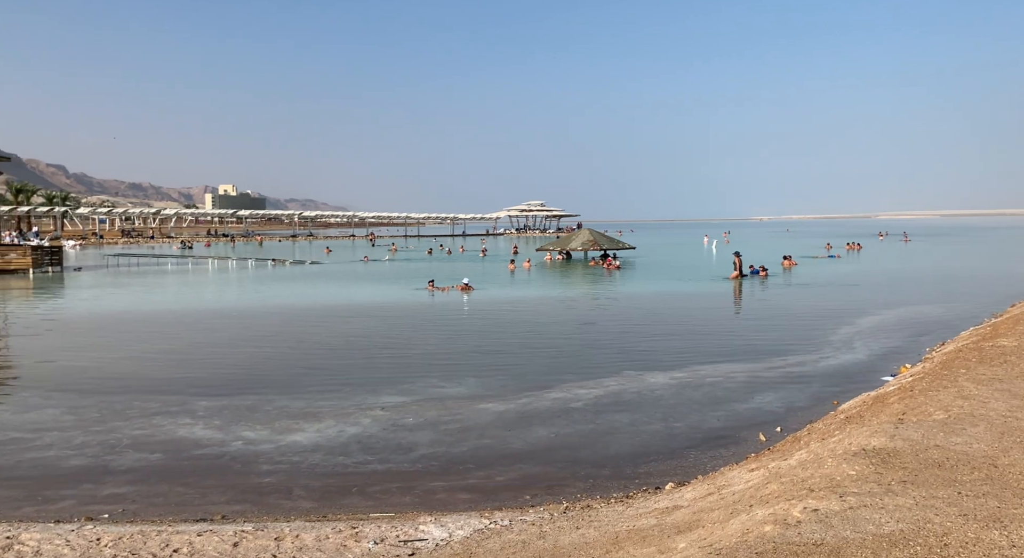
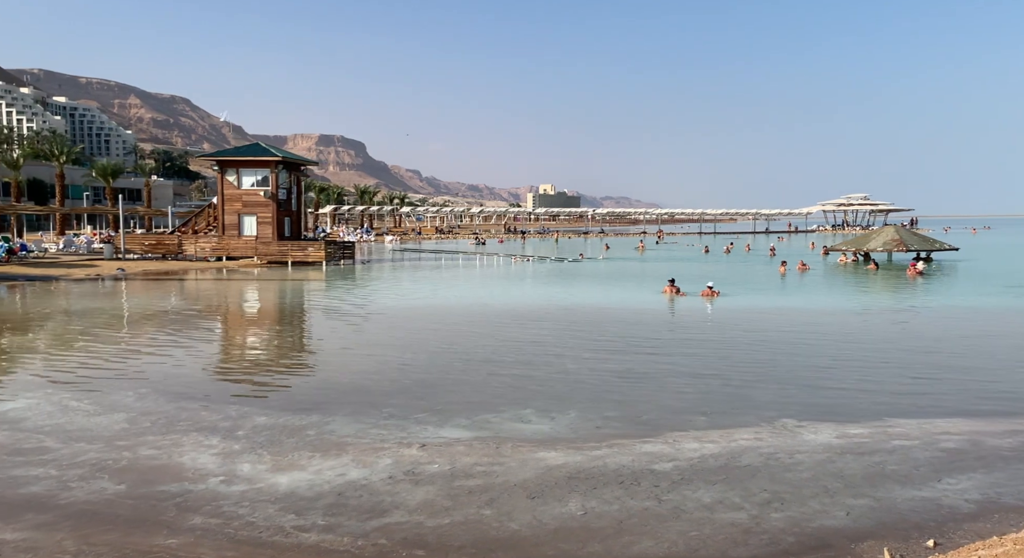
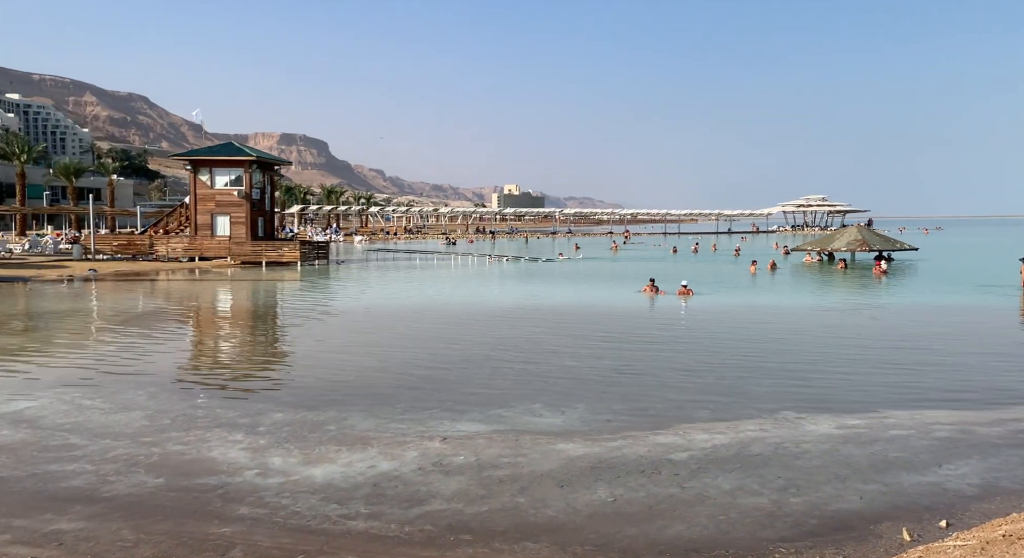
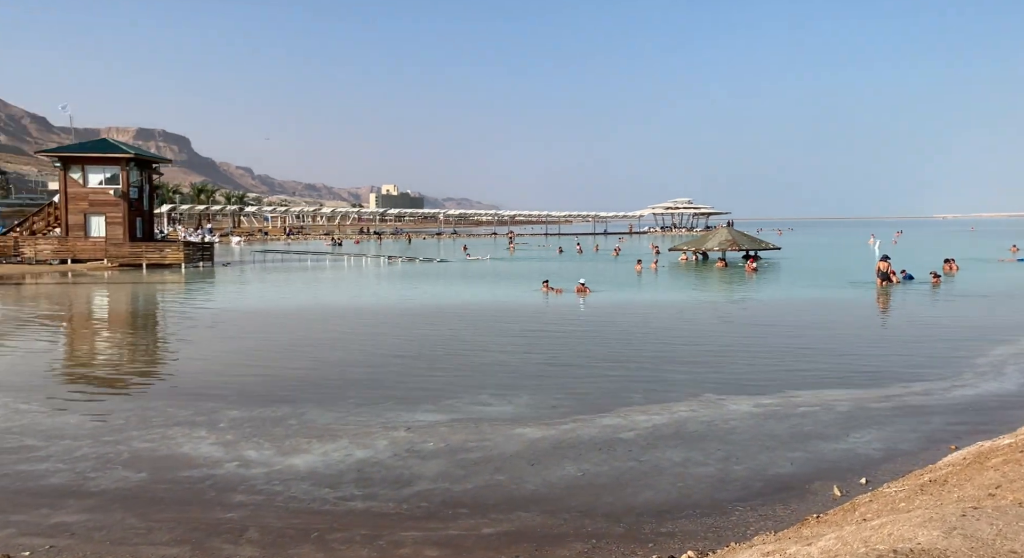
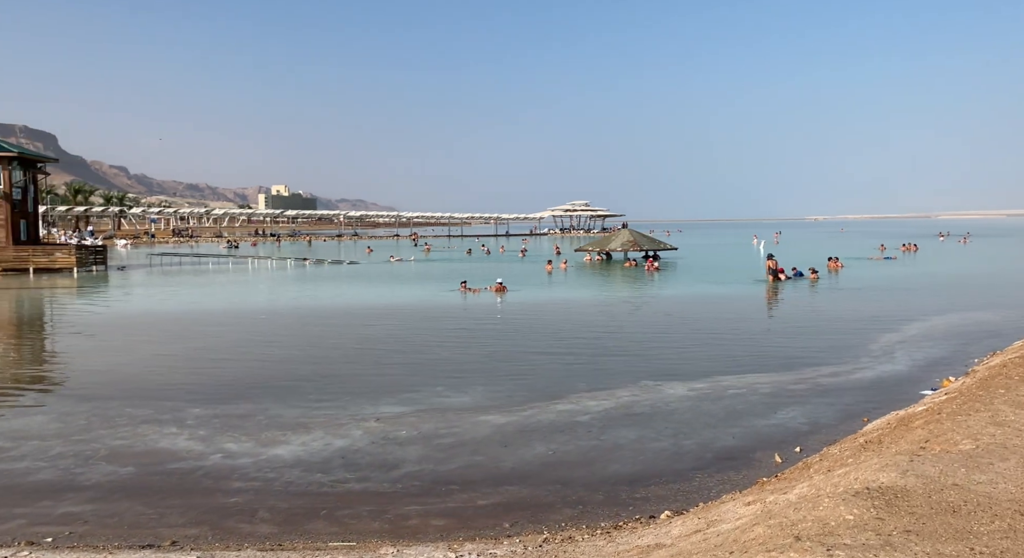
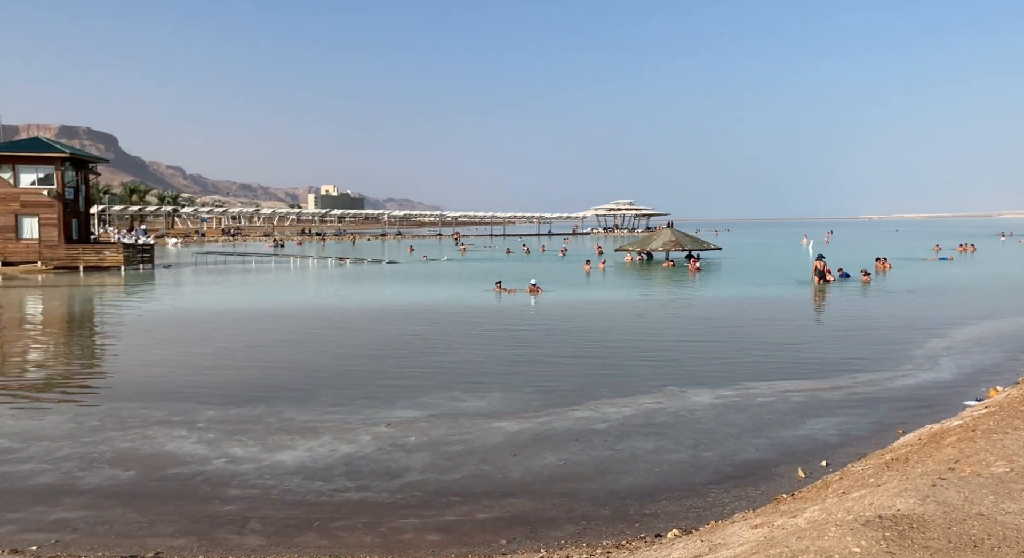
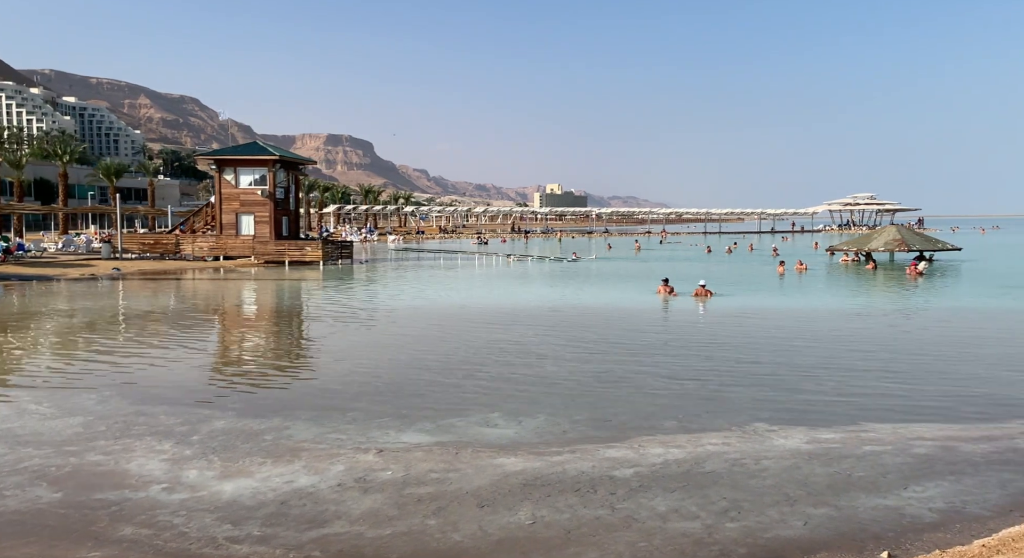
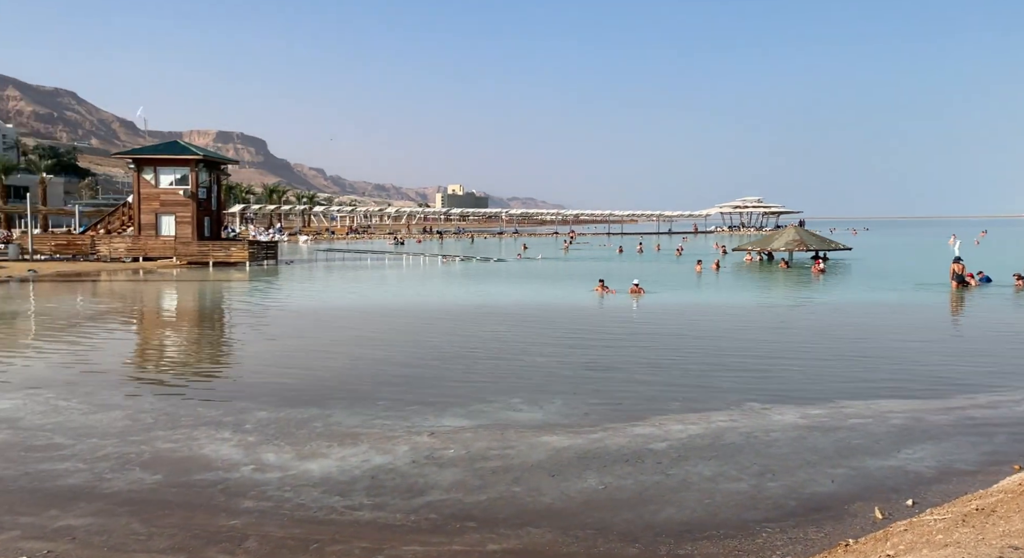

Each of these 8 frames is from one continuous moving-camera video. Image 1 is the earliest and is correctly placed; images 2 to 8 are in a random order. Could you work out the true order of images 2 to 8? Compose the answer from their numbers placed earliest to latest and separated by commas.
5, 6, 4, 8, 3, 2, 7
